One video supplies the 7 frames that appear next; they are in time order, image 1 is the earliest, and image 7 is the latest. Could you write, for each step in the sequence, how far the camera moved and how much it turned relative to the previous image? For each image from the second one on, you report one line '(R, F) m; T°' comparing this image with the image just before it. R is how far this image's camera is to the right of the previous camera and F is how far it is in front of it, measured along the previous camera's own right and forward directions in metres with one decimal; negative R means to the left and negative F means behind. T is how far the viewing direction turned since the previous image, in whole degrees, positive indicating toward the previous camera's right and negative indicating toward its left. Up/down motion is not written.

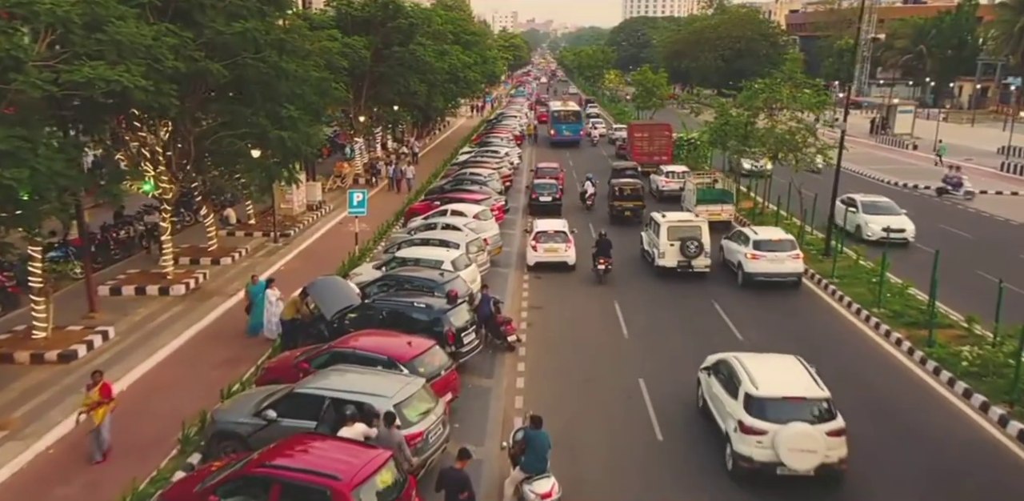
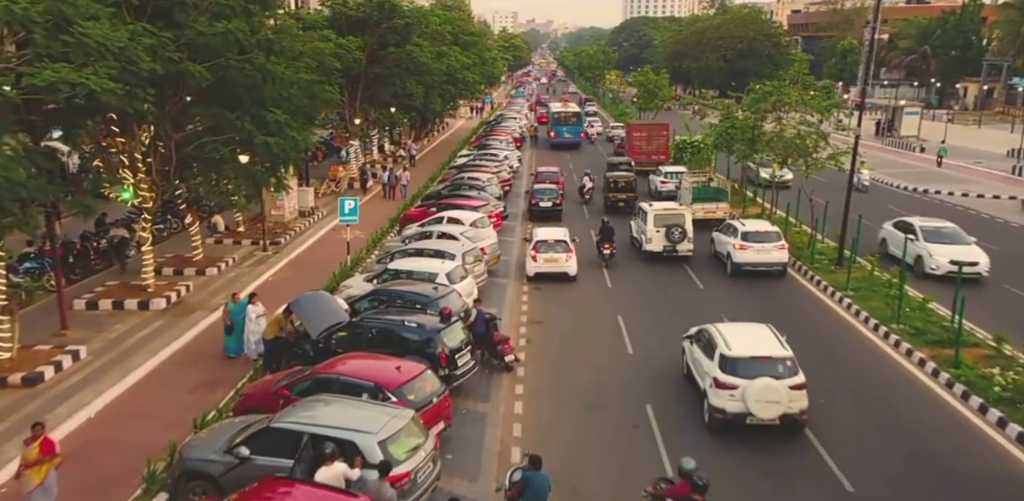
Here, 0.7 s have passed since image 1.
(0.0, +1.0) m; 0°
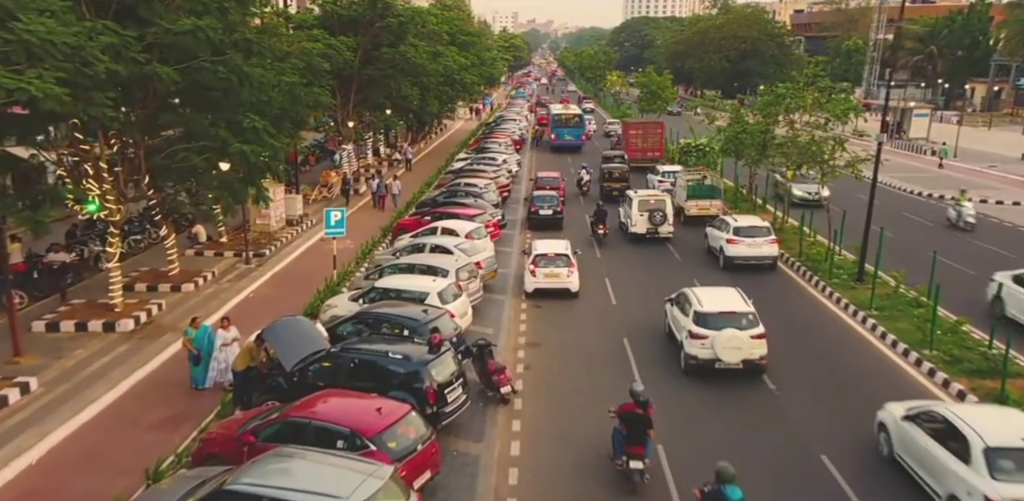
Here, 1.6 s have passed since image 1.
(+0.1, +1.5) m; 0°
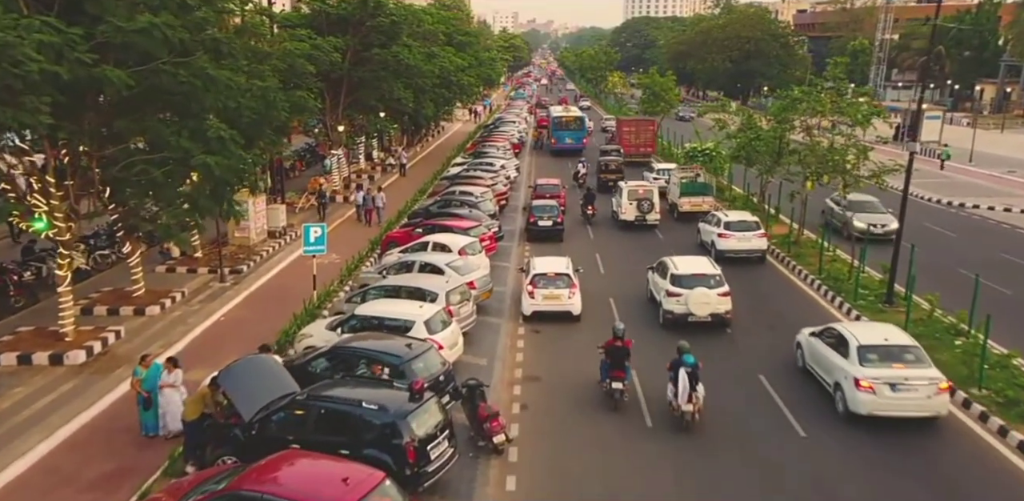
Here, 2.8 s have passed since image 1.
(+0.1, +1.8) m; 0°
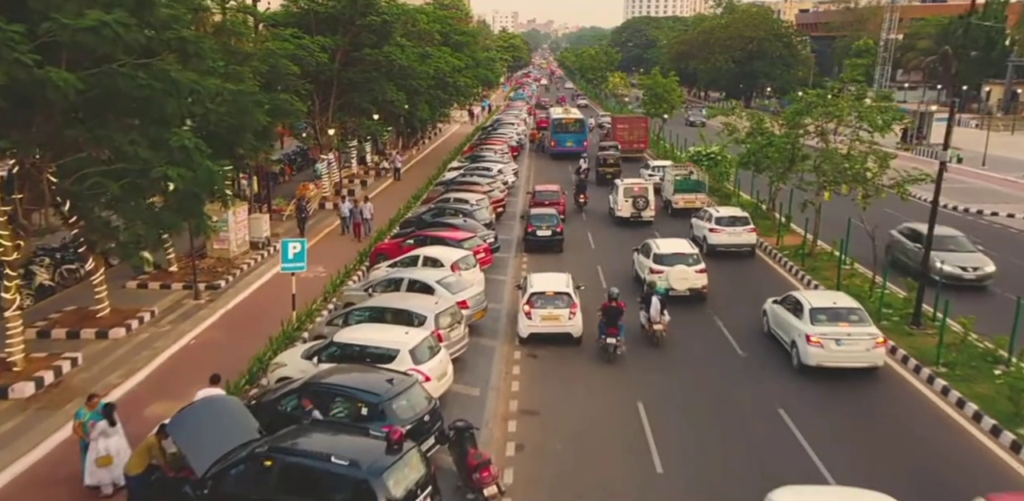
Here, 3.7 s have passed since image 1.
(+0.1, +1.5) m; 0°
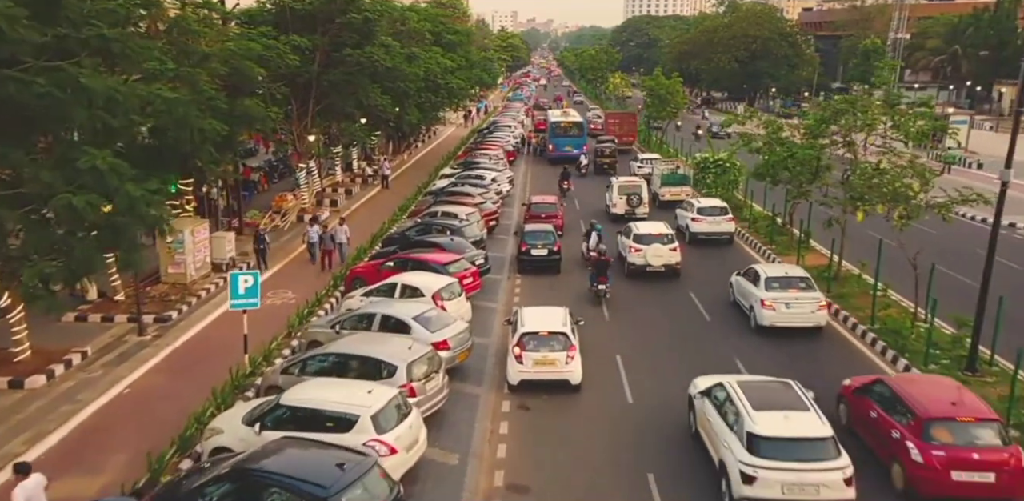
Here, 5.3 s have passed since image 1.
(+0.2, +2.6) m; 0°
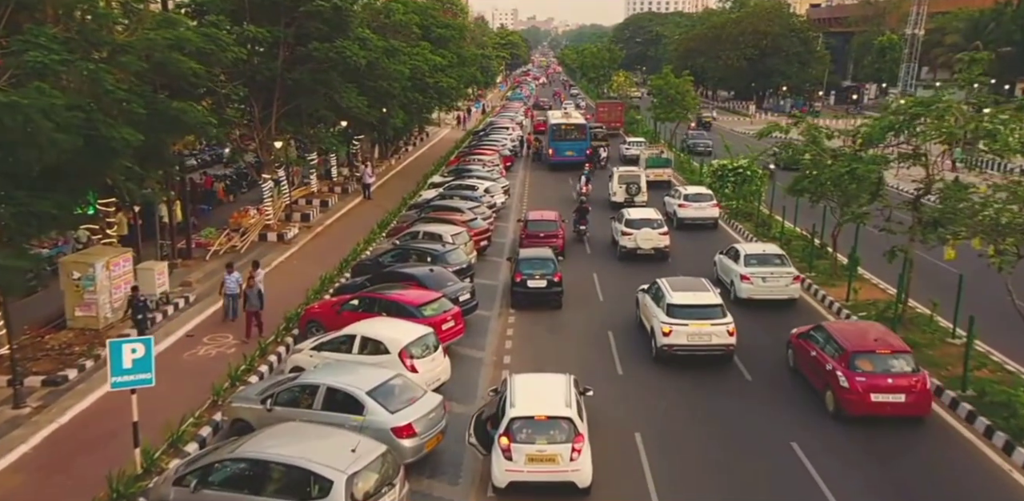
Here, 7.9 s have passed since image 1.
(+0.2, +4.1) m; 0°
